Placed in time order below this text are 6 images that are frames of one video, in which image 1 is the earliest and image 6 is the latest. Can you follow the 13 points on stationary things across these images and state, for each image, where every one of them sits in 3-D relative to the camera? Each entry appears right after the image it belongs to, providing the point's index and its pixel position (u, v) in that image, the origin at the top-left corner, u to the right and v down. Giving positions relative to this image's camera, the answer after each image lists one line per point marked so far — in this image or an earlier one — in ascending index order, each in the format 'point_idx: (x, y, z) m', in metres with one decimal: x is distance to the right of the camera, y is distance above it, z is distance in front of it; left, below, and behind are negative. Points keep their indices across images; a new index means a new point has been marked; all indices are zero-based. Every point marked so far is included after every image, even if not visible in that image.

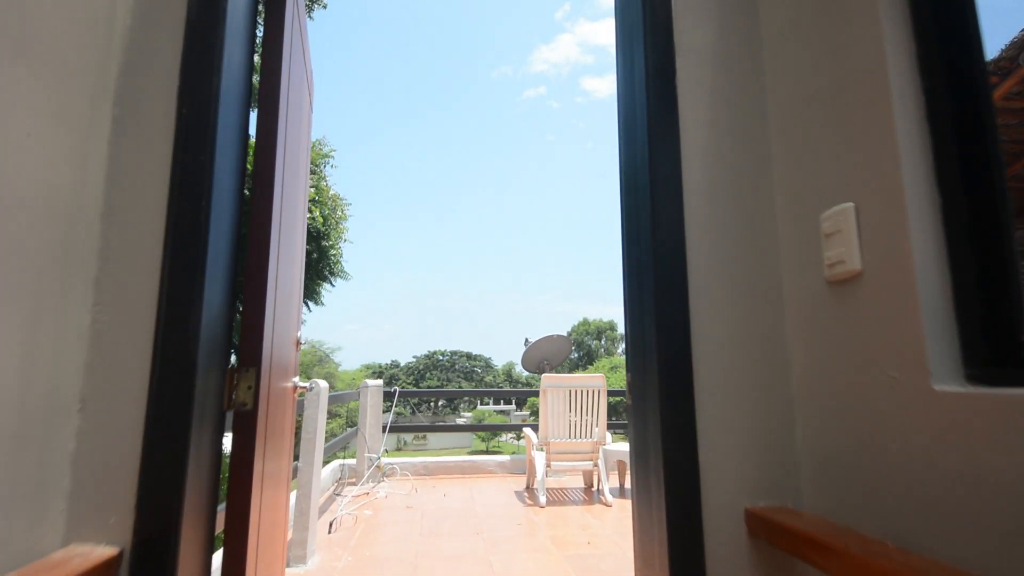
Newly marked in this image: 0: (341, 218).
0: (-2.3, +0.9, +7.9) m
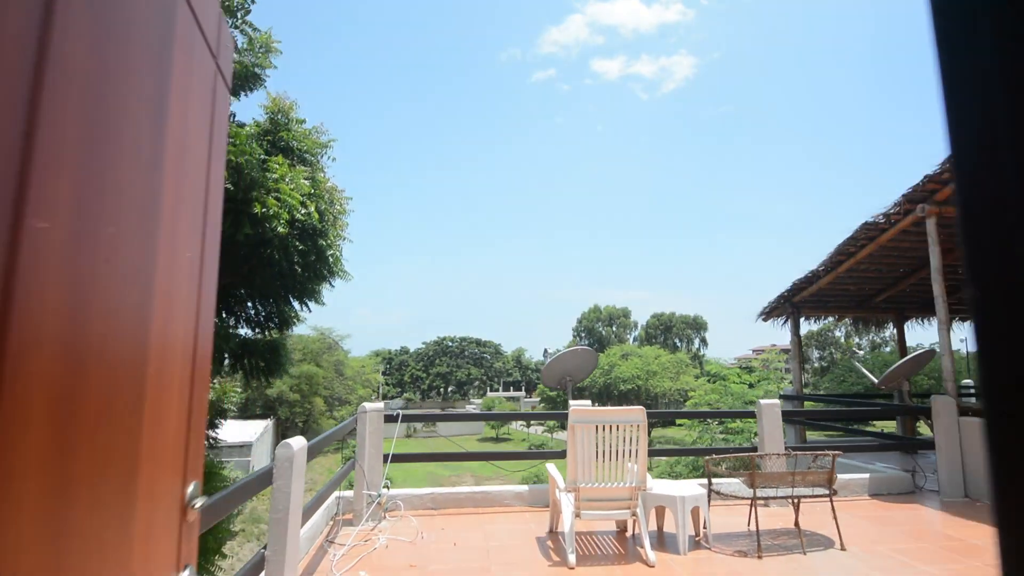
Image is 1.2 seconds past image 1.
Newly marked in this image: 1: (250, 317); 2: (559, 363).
0: (-2.1, +0.9, +7.2) m
1: (-3.8, -0.4, +8.5) m
2: (+0.4, -0.7, +5.2) m
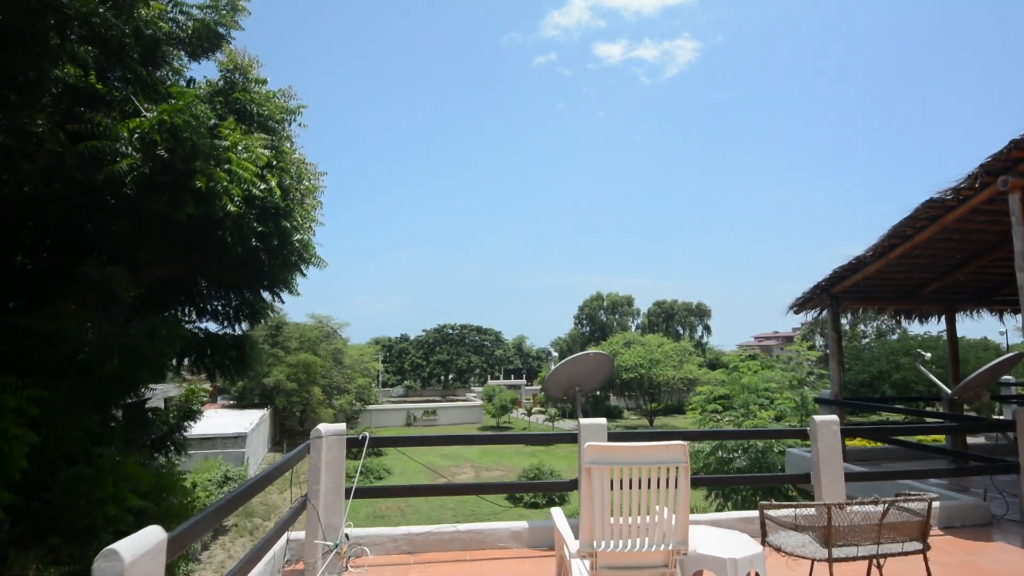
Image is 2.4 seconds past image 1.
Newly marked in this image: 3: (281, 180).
0: (-2.2, +1.0, +6.2) m
1: (-3.8, -0.3, +7.5) m
2: (+0.4, -0.6, +4.3) m
3: (-2.2, +1.0, +5.6) m
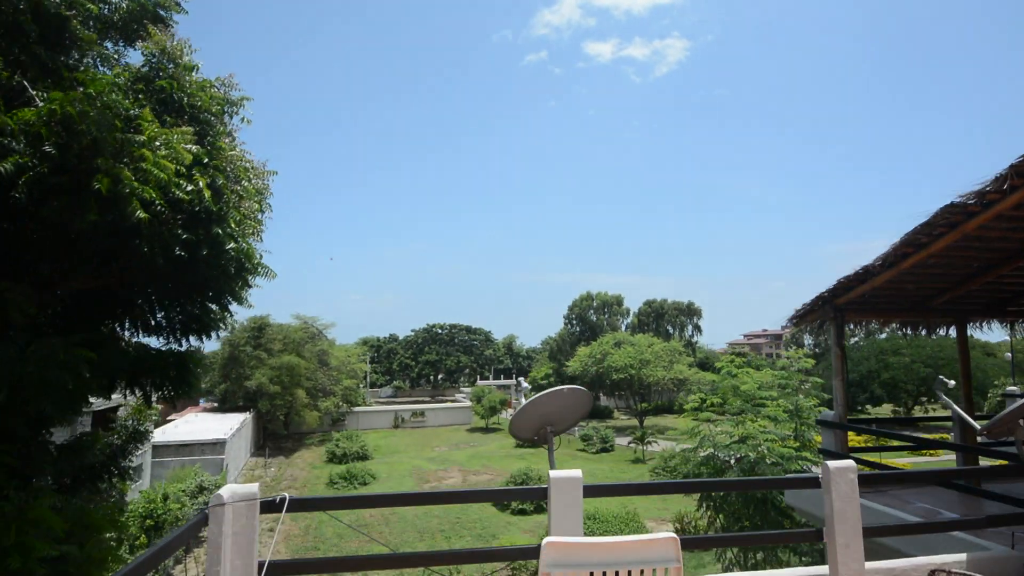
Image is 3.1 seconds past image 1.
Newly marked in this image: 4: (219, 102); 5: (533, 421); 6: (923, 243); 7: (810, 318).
0: (-2.4, +0.9, +5.5) m
1: (-4.2, -0.4, +6.8) m
2: (+0.1, -0.7, +3.6) m
3: (-2.5, +0.9, +4.9) m
4: (-2.7, +1.7, +5.4) m
5: (+0.1, -0.8, +3.7) m
6: (+3.7, +0.4, +5.2) m
7: (+3.4, -0.3, +6.6) m
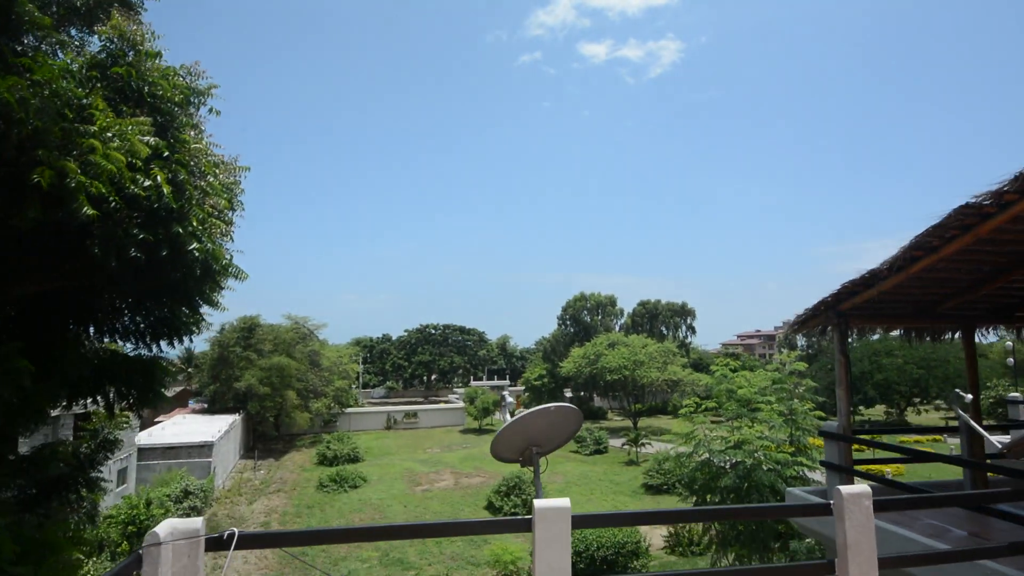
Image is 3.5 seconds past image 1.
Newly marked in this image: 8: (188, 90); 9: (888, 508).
0: (-2.6, +0.9, +5.1) m
1: (-4.3, -0.4, +6.4) m
2: (0.0, -0.8, +3.3) m
3: (-2.6, +0.9, +4.5) m
4: (-2.8, +1.7, +5.0) m
5: (0.0, -0.9, +3.3) m
6: (+3.6, +0.4, +4.9) m
7: (+3.2, -0.4, +6.3) m
8: (-2.8, +1.7, +5.0) m
9: (+2.1, -1.3, +3.3) m
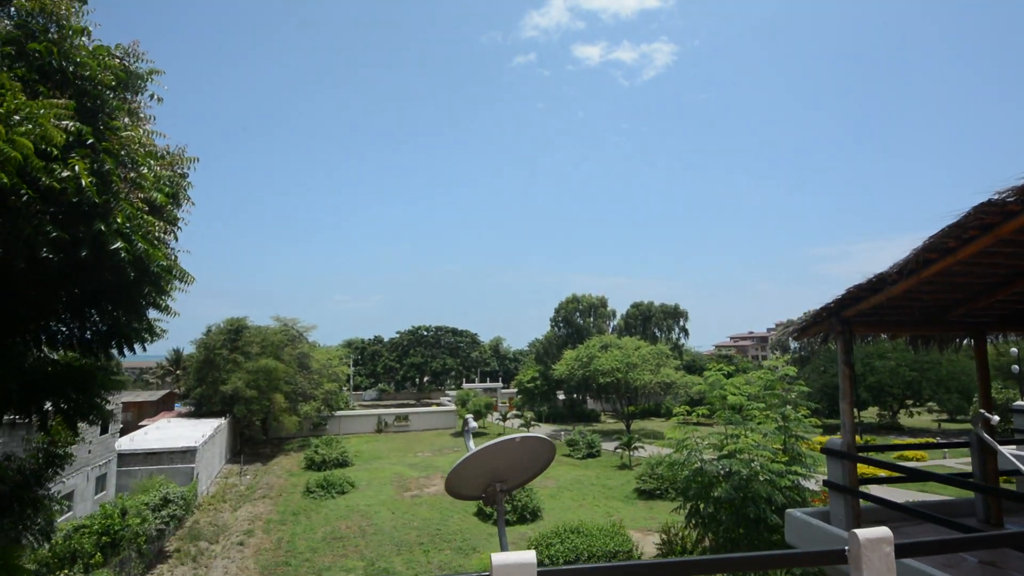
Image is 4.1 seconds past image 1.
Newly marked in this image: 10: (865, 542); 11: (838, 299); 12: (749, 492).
0: (-2.8, +0.8, +4.6) m
1: (-4.5, -0.5, +5.9) m
2: (-0.2, -0.8, +2.8) m
3: (-2.8, +0.8, +4.0) m
4: (-3.0, +1.7, +4.5) m
5: (-0.2, -0.9, +2.8) m
6: (+3.3, +0.3, +4.4) m
7: (+3.0, -0.4, +5.8) m
8: (-3.0, +1.7, +4.5) m
9: (+1.9, -1.3, +2.8) m
10: (+1.6, -1.2, +2.7) m
11: (+3.0, -0.1, +5.3) m
12: (+4.8, -4.2, +11.9) m
